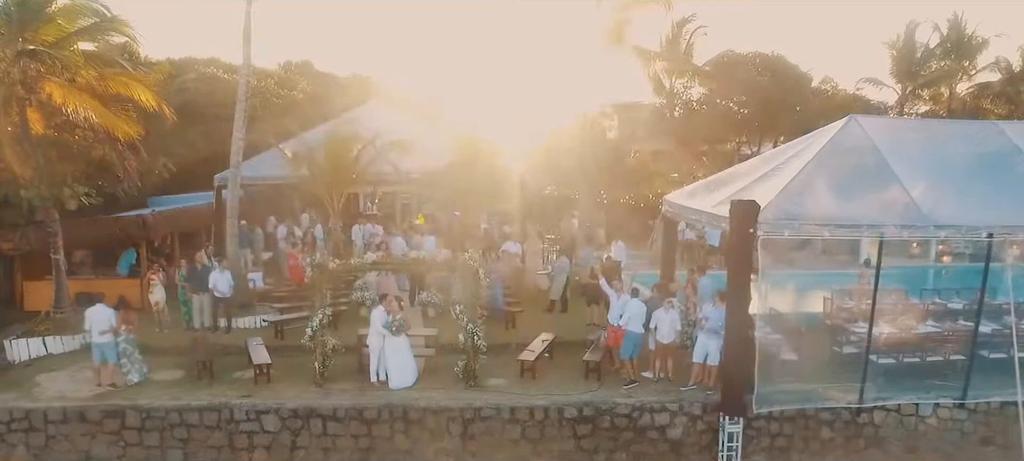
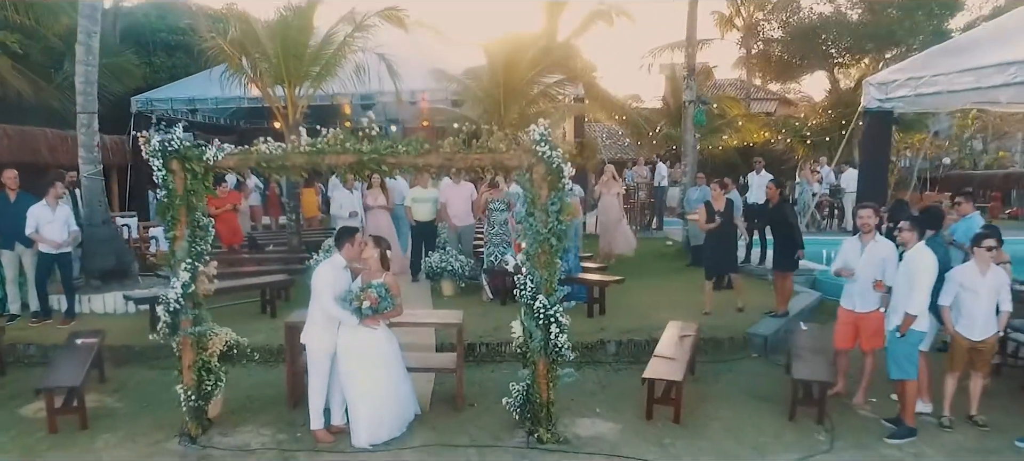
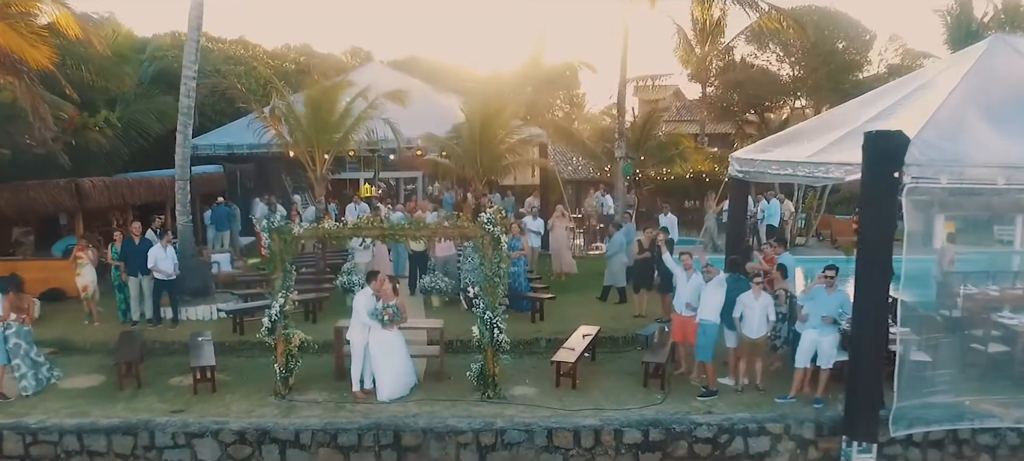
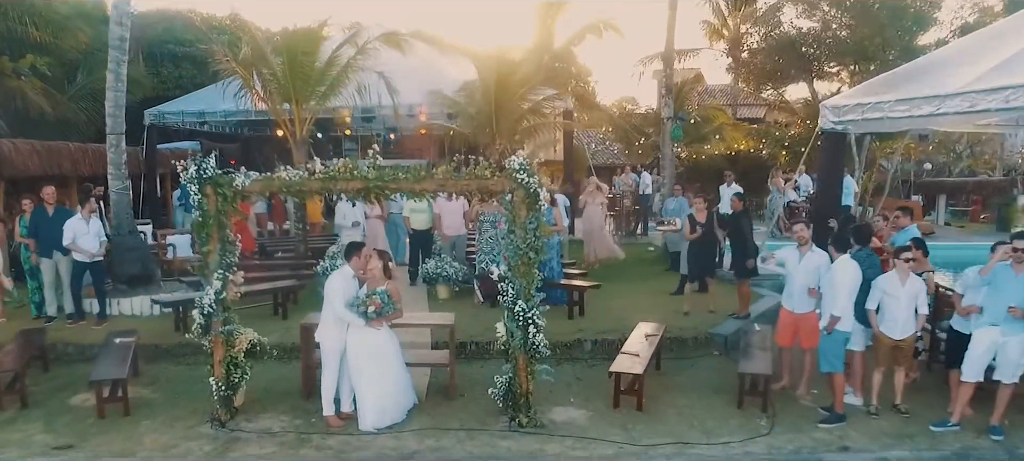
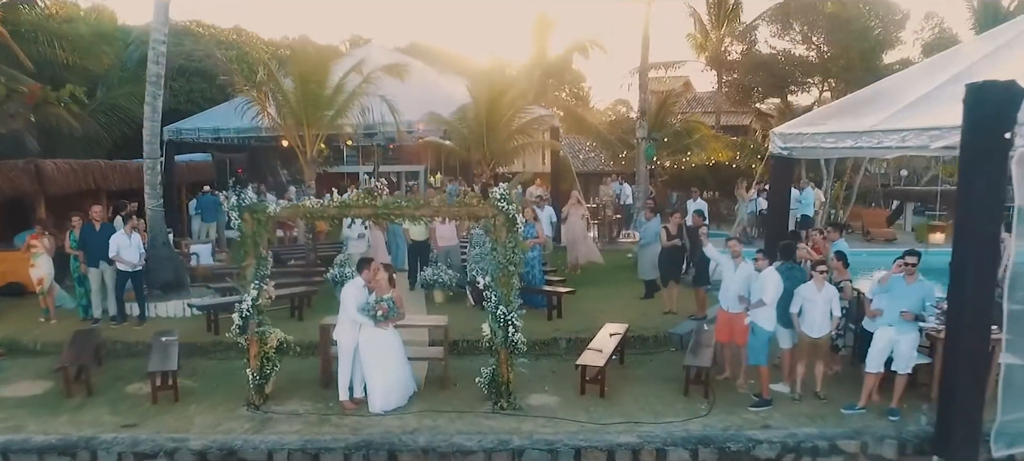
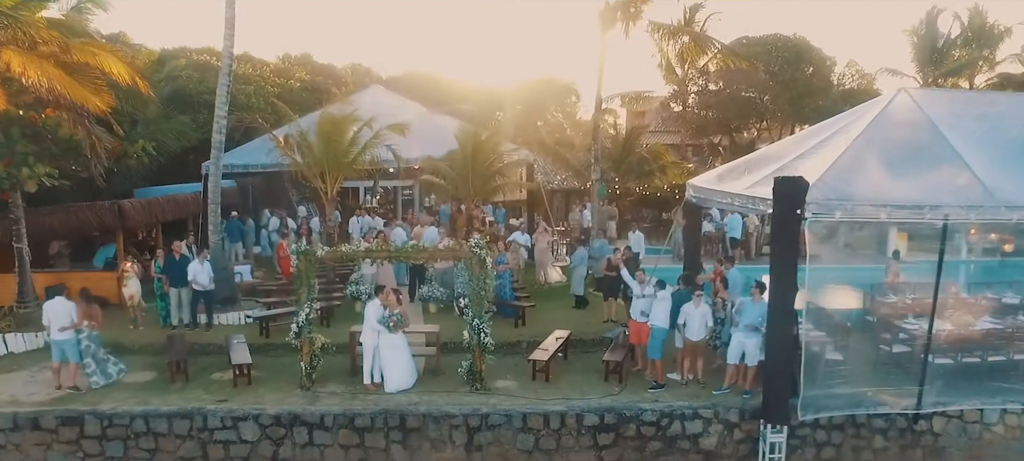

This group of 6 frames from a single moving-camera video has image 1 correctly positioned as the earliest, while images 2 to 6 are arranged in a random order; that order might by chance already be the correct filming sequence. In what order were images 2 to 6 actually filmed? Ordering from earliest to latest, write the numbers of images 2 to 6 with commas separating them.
6, 3, 5, 4, 2
